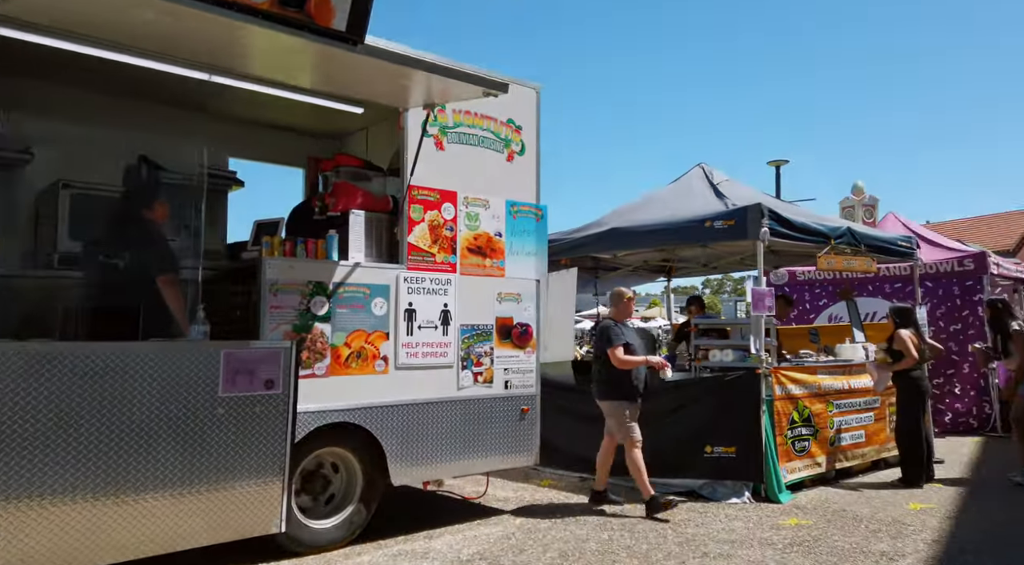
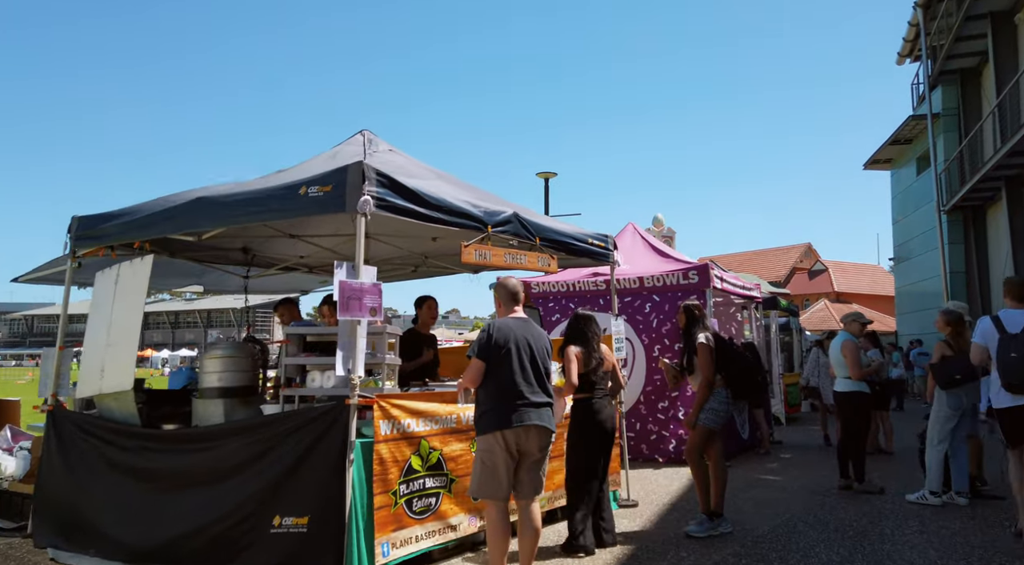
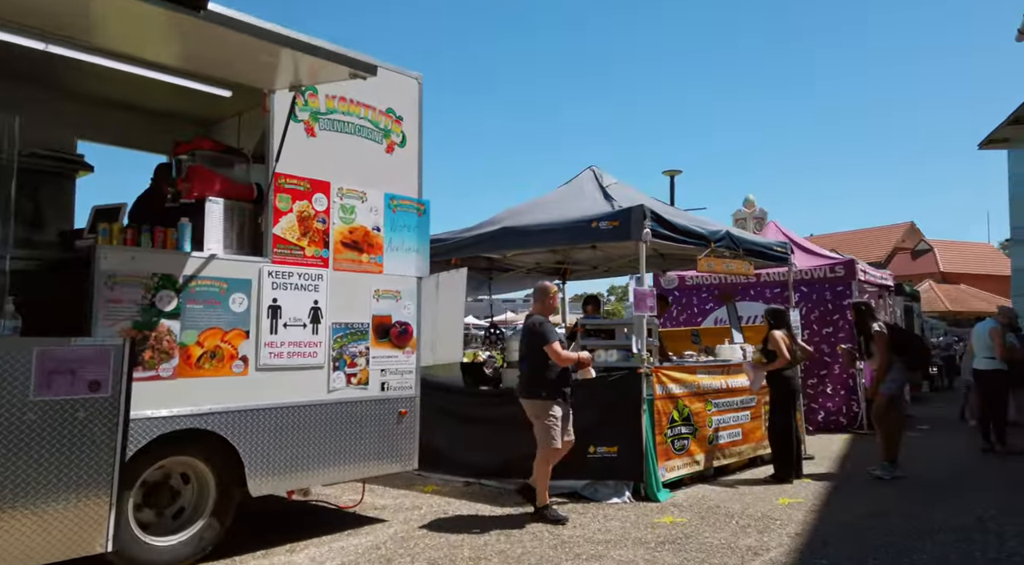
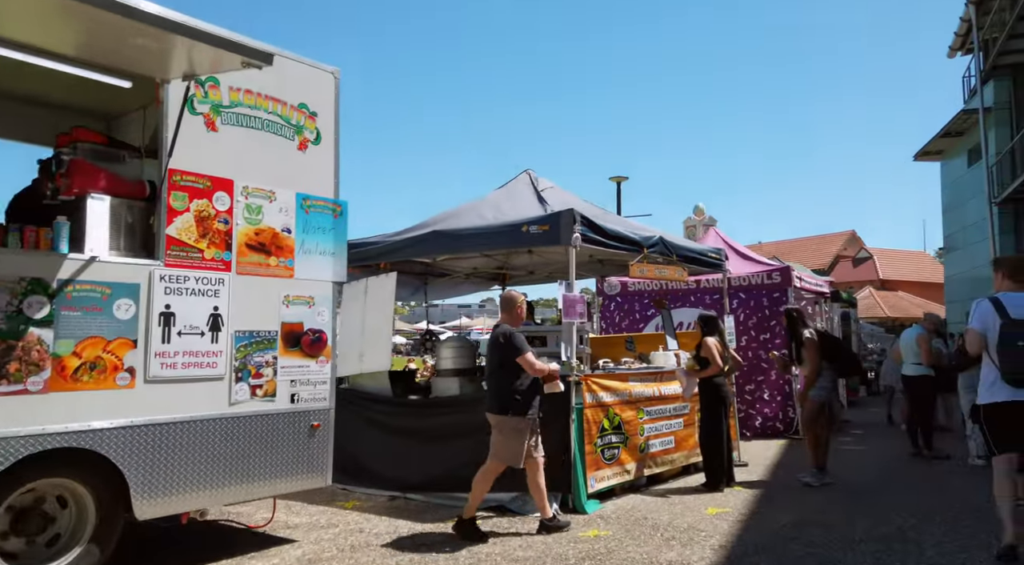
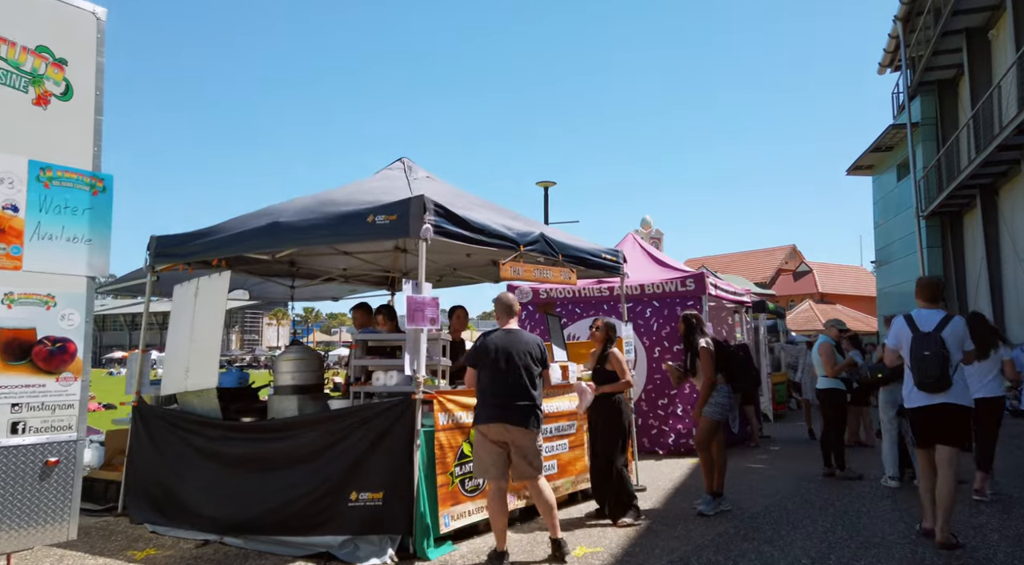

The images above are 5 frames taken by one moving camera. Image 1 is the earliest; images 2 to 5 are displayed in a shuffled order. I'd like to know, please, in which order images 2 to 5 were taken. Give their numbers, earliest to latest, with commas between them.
3, 4, 5, 2
